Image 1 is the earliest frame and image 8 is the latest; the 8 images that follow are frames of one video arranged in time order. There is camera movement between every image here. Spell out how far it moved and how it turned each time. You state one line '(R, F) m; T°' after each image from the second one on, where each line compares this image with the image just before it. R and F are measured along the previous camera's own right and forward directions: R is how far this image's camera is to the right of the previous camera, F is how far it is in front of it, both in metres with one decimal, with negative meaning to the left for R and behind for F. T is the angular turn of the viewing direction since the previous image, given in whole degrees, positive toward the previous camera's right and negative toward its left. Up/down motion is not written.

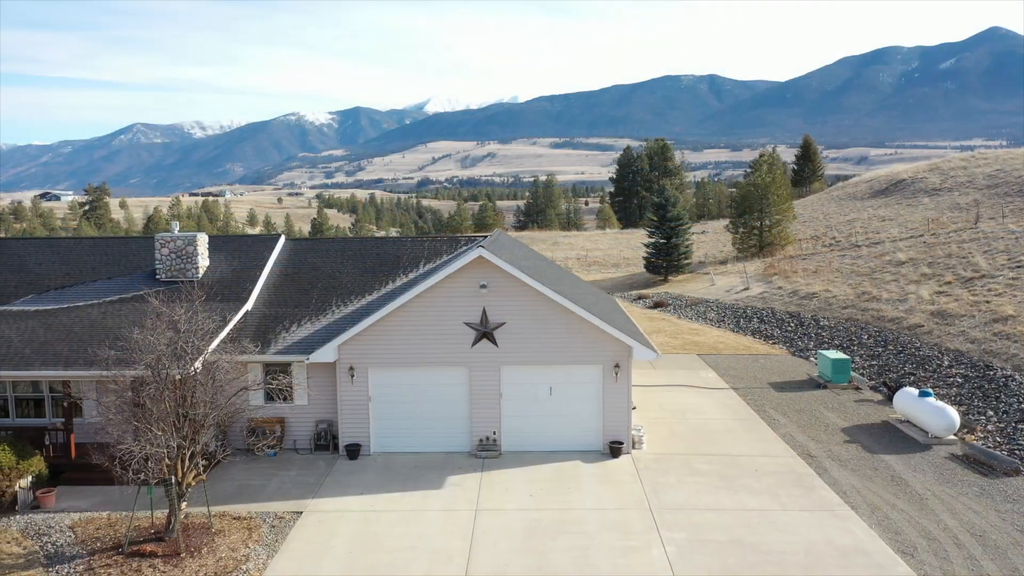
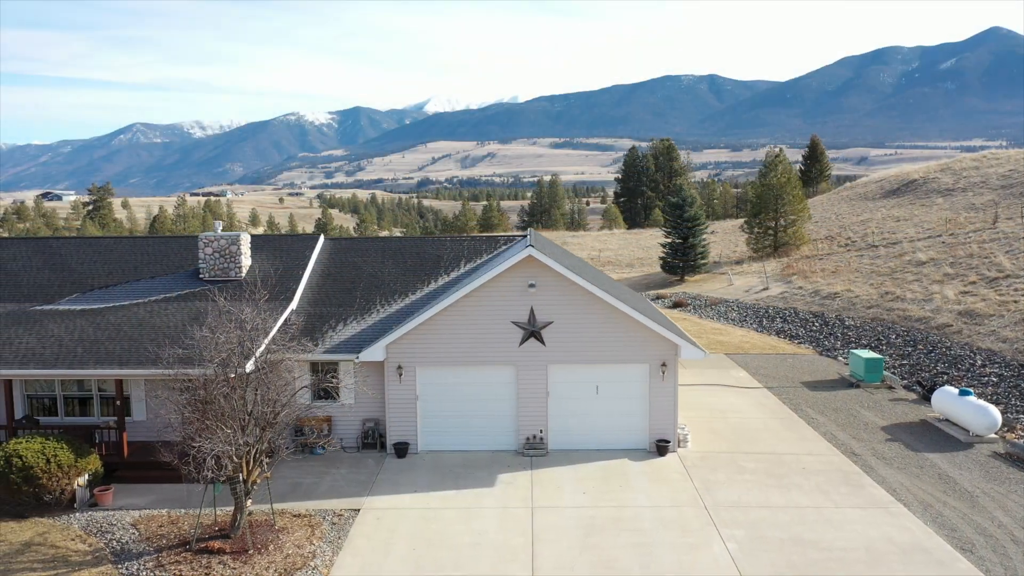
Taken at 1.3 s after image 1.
(-0.9, -0.1) m; 0°
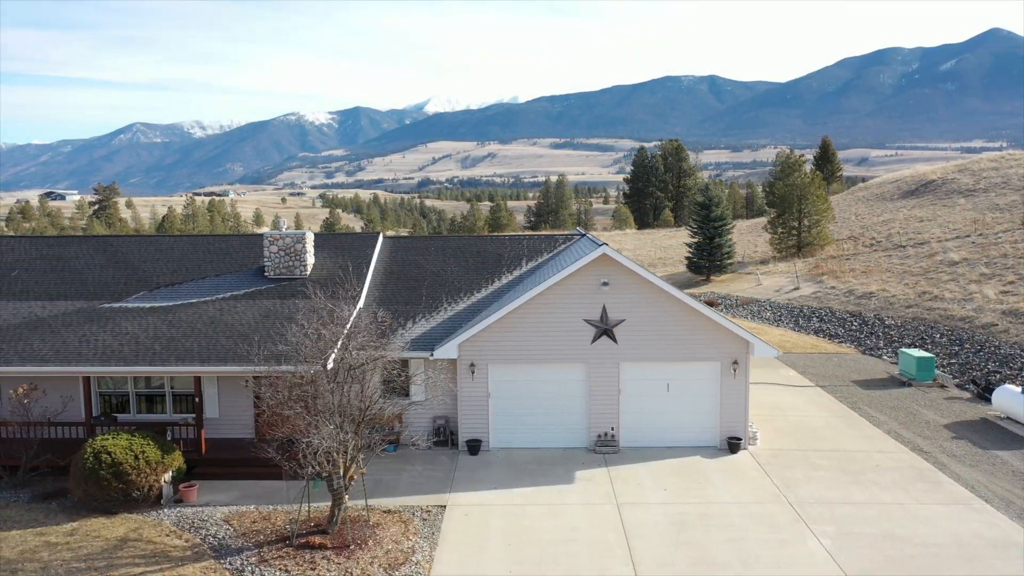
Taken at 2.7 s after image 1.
(-1.4, -0.1) m; 0°
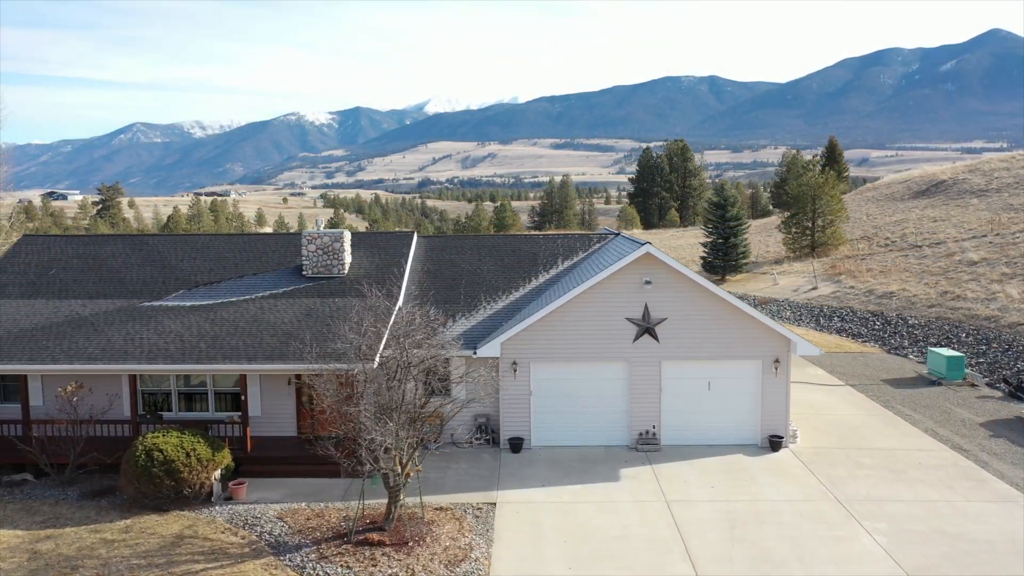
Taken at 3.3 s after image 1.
(-0.8, -0.1) m; 0°
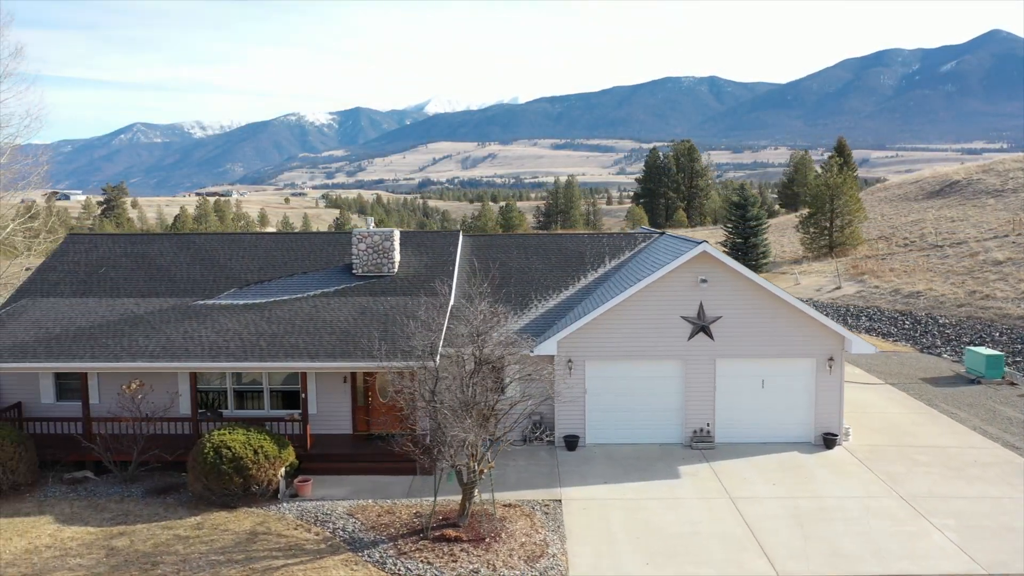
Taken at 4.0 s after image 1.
(-1.1, -0.1) m; 0°
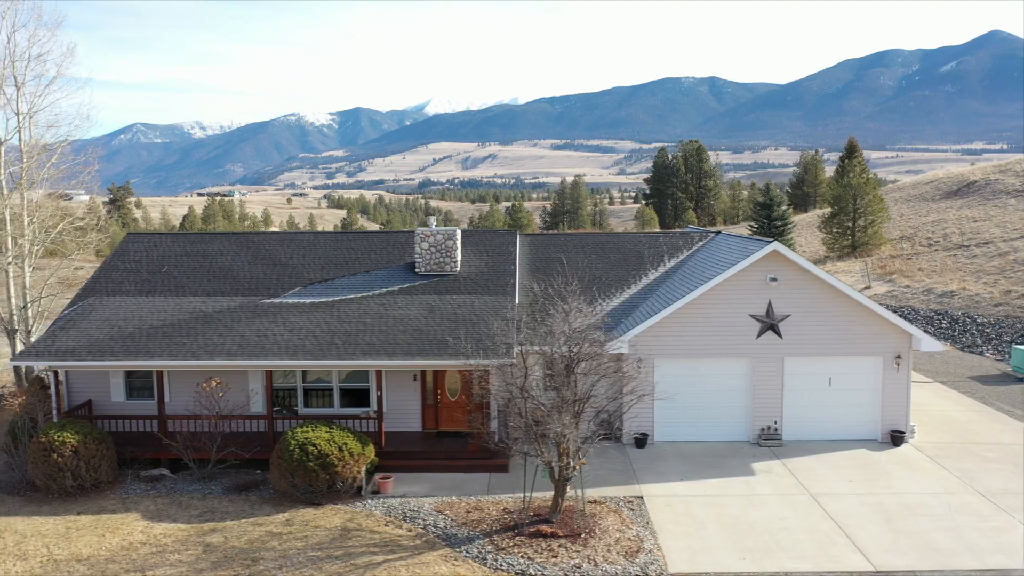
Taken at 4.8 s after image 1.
(-1.3, -0.1) m; 0°
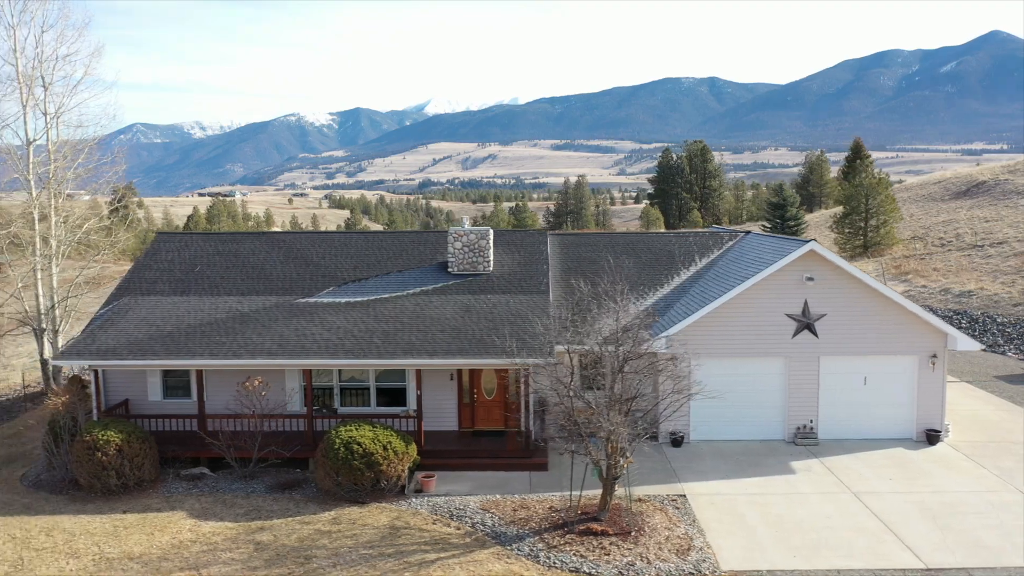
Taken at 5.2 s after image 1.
(-0.7, -0.1) m; 0°
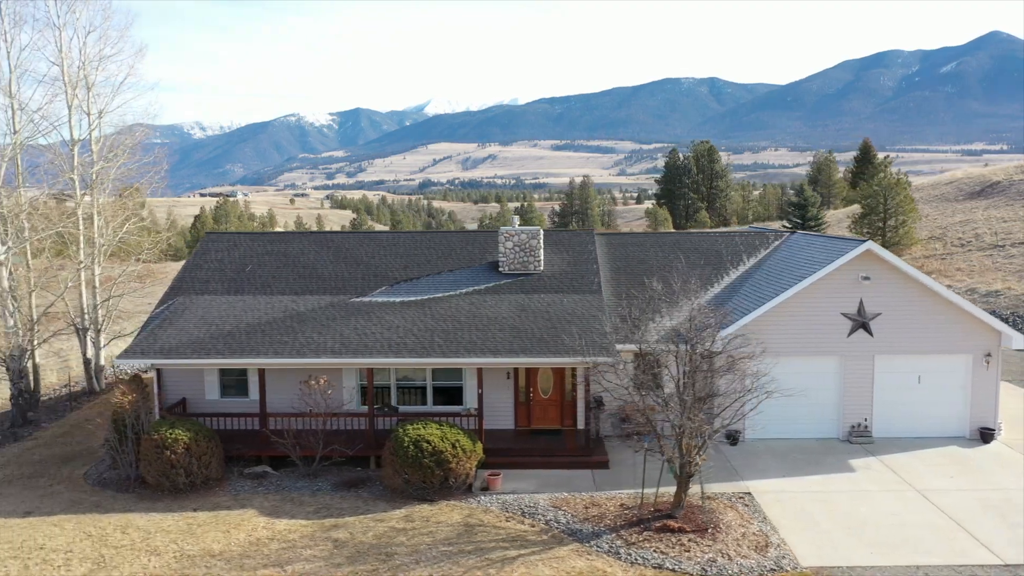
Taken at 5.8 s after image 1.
(-1.1, -0.1) m; 0°
